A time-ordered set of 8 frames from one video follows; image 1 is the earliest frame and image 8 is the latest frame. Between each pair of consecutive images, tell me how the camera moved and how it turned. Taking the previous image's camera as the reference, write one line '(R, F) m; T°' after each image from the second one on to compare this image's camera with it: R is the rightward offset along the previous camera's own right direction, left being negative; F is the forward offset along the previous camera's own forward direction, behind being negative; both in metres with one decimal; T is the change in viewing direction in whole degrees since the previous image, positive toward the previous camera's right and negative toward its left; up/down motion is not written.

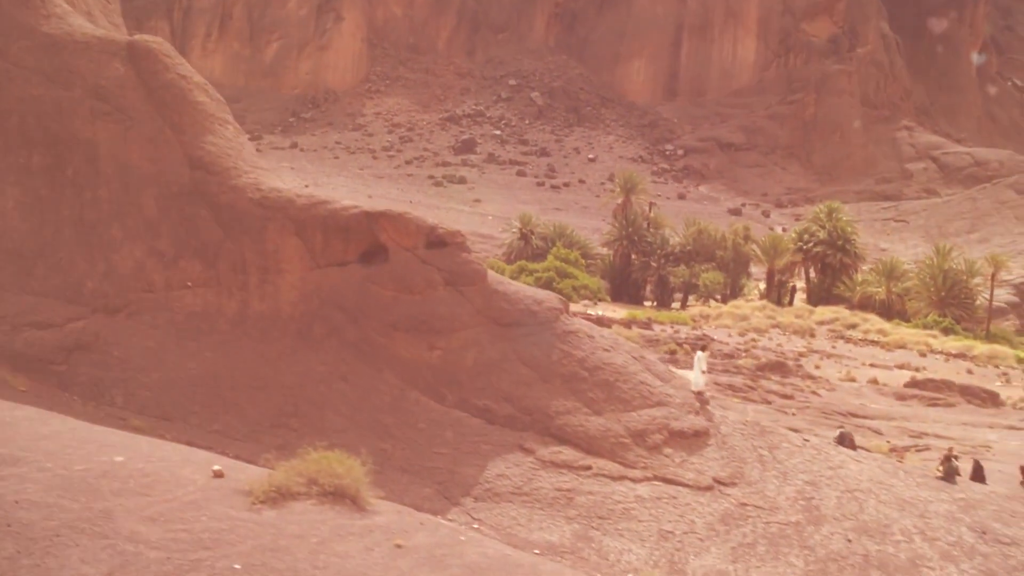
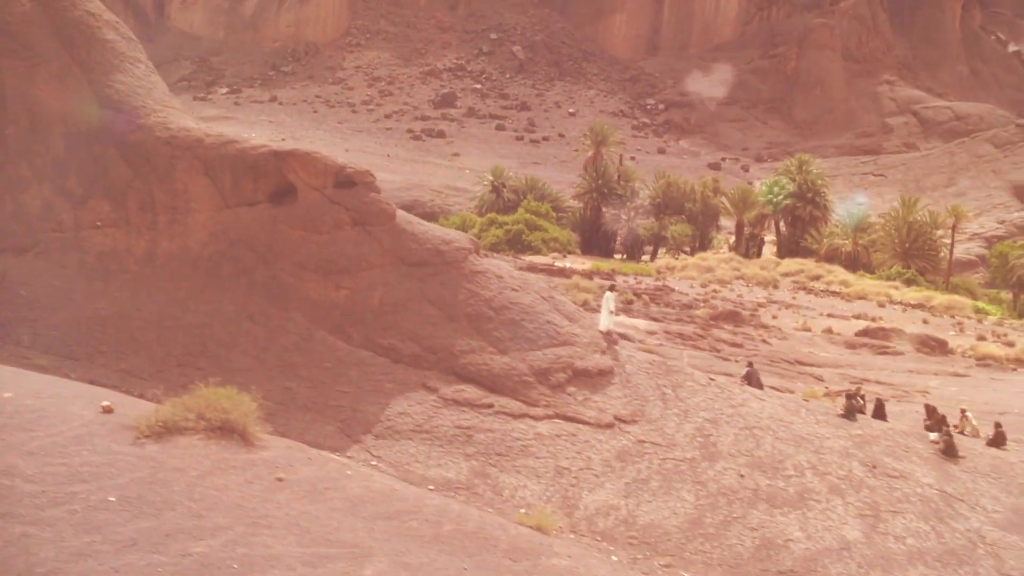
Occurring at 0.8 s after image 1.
(+0.7, 0.0) m; +1°
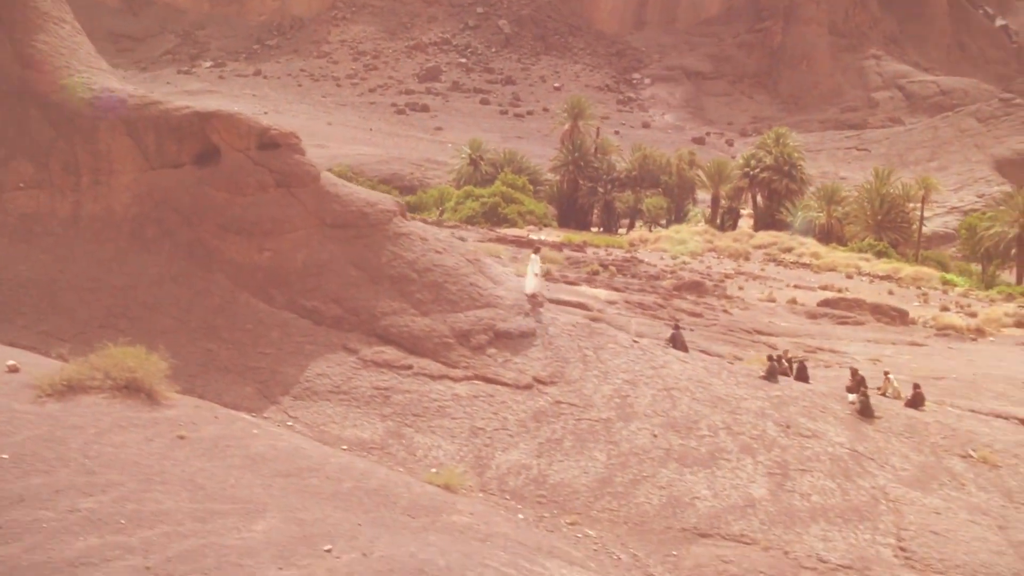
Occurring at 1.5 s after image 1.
(+0.6, 0.0) m; +1°
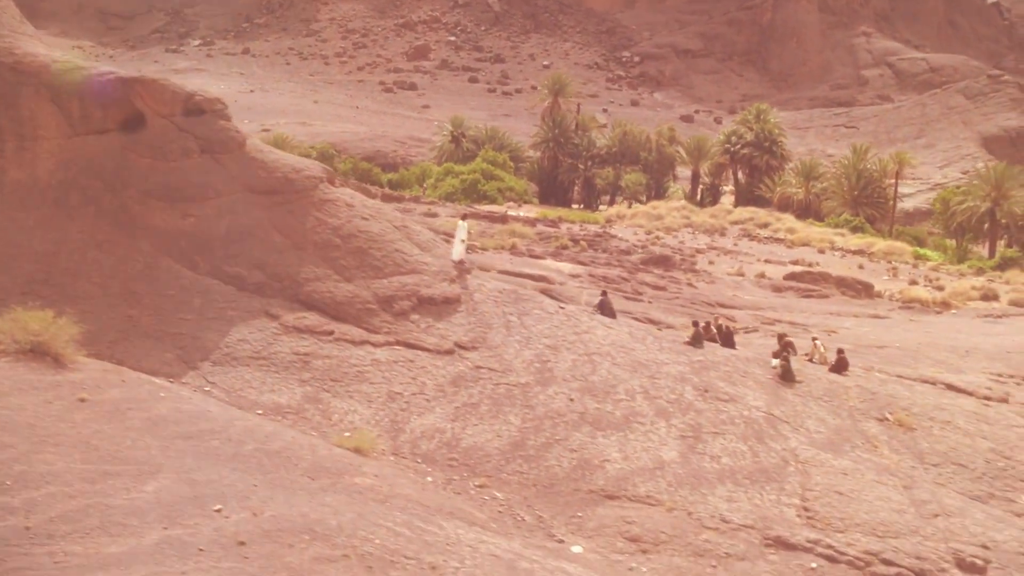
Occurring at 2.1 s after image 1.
(+0.6, 0.0) m; +1°
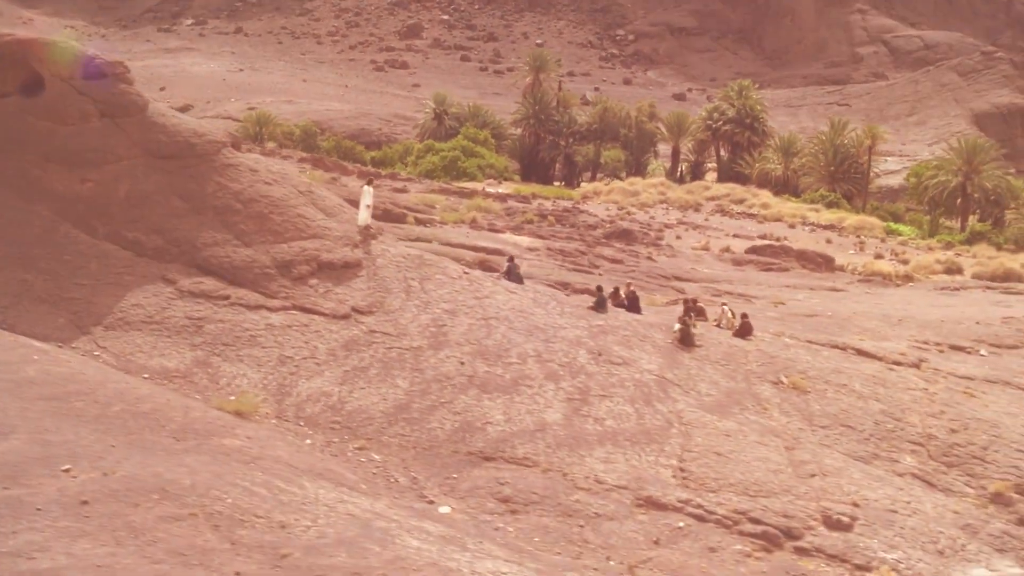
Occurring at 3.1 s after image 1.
(+0.9, +0.1) m; +1°
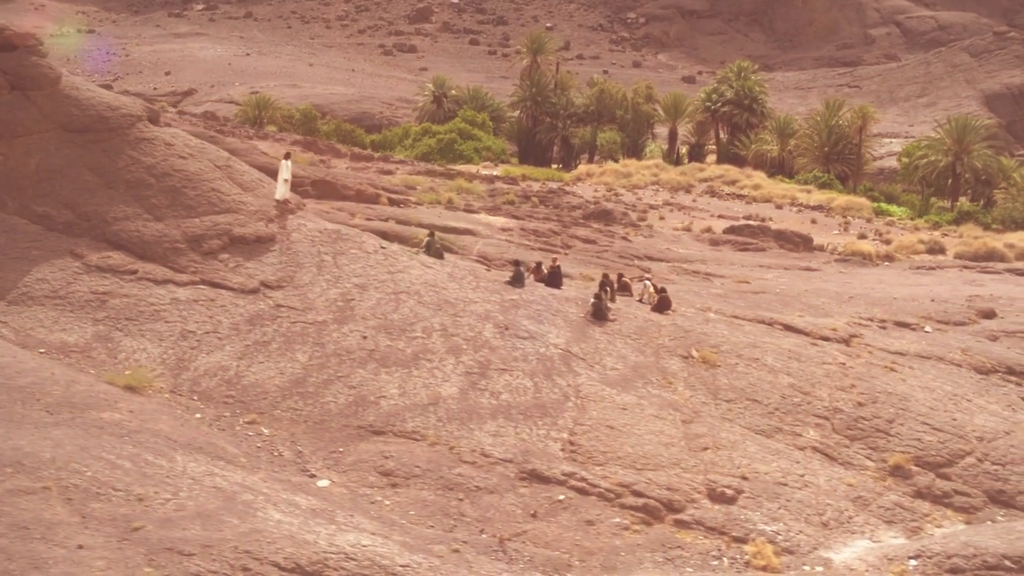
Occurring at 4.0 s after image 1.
(+0.9, +0.1) m; 0°
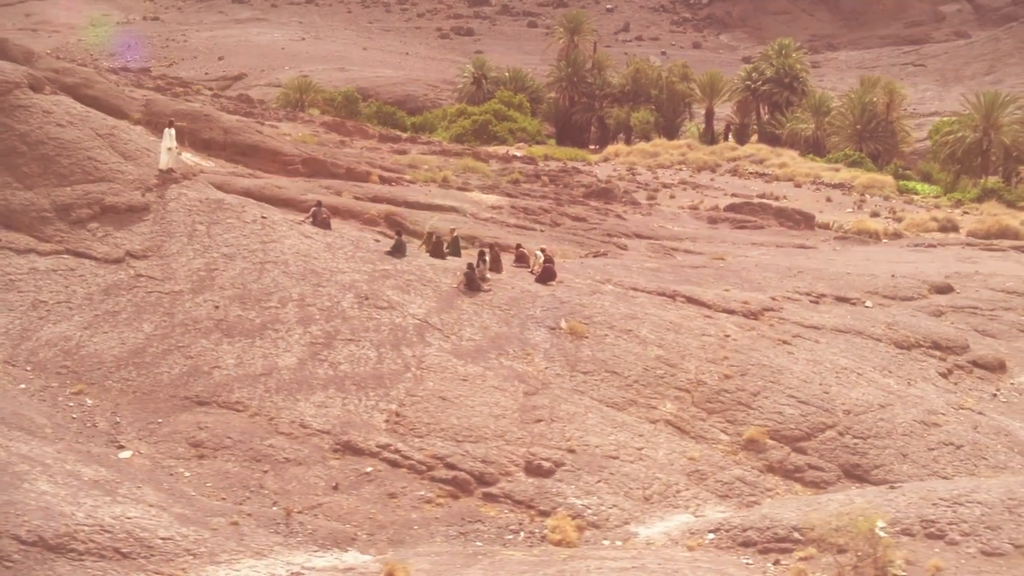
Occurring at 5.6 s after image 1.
(+1.7, +0.4) m; -1°
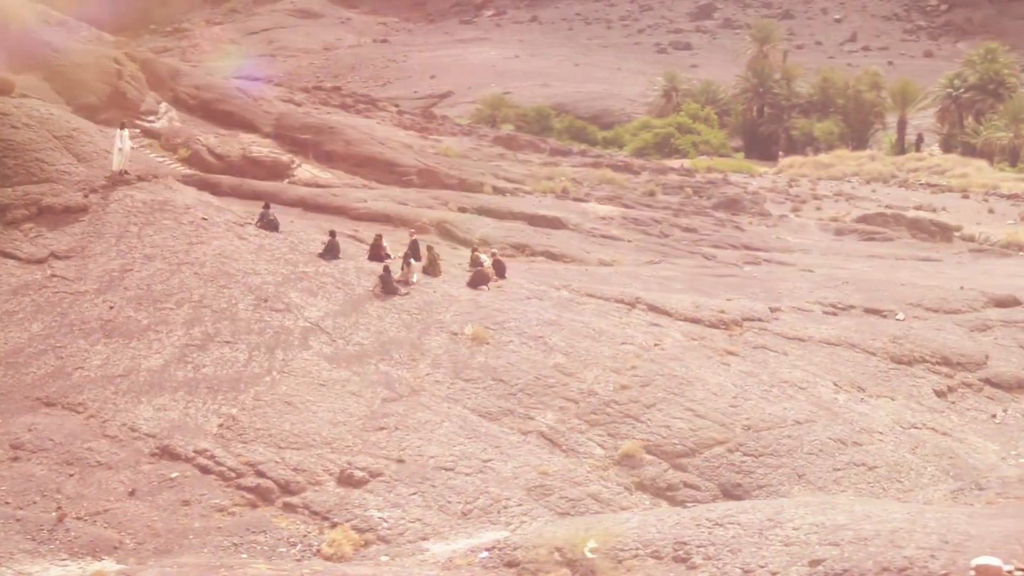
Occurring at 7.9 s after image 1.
(+2.6, +0.7) m; -7°
